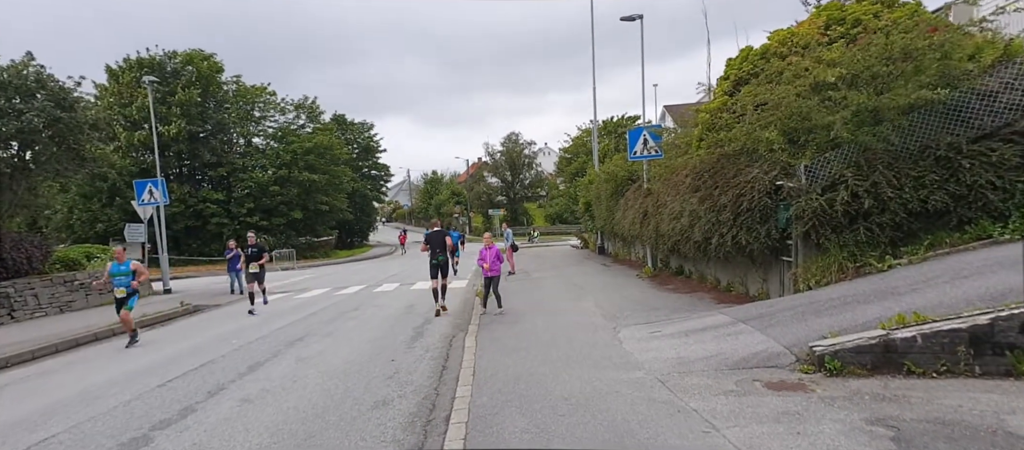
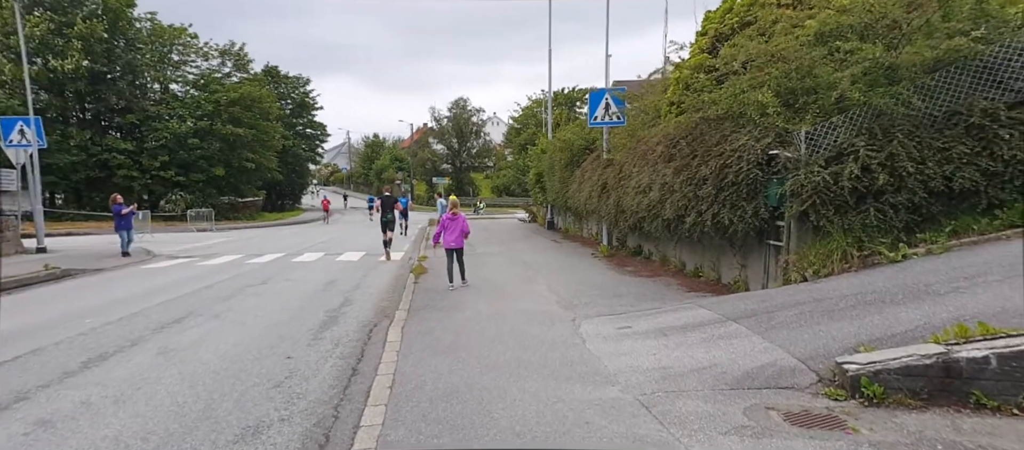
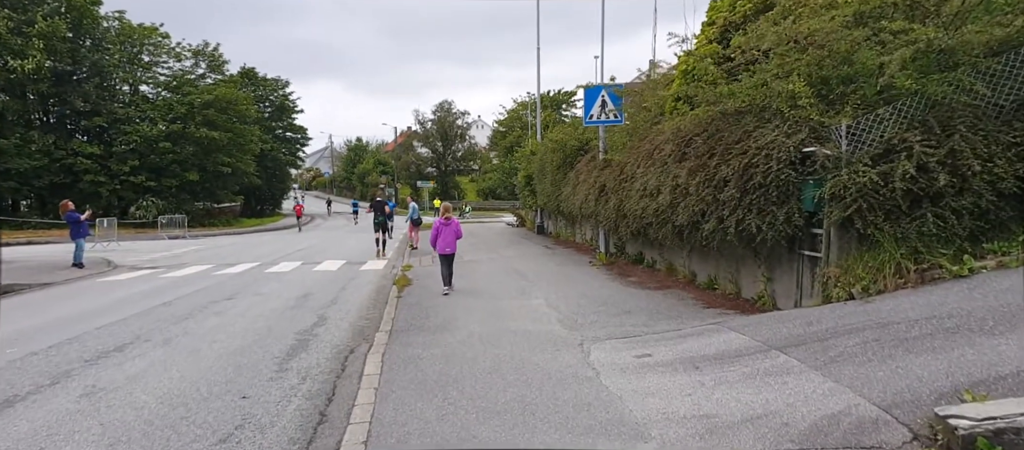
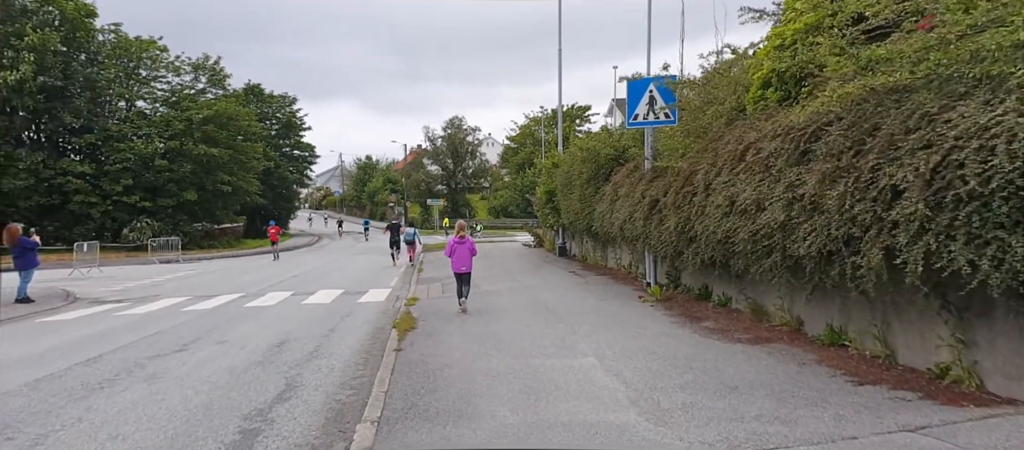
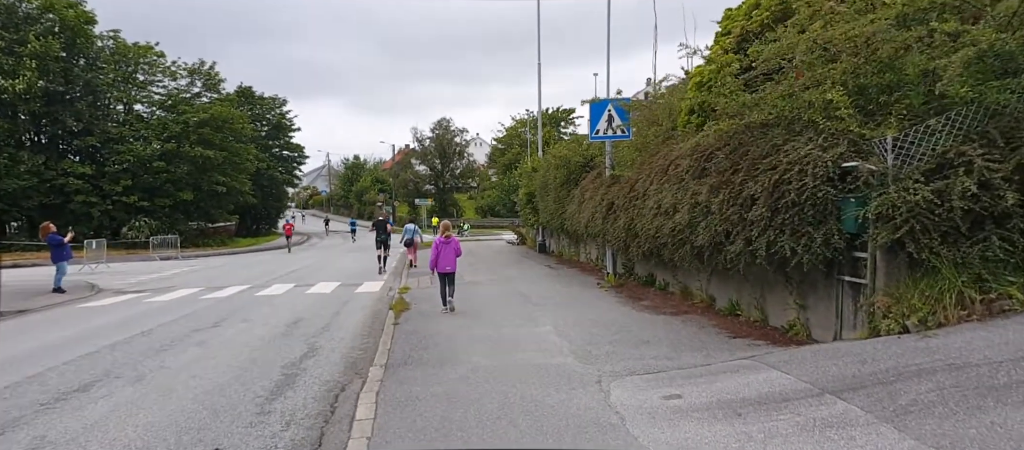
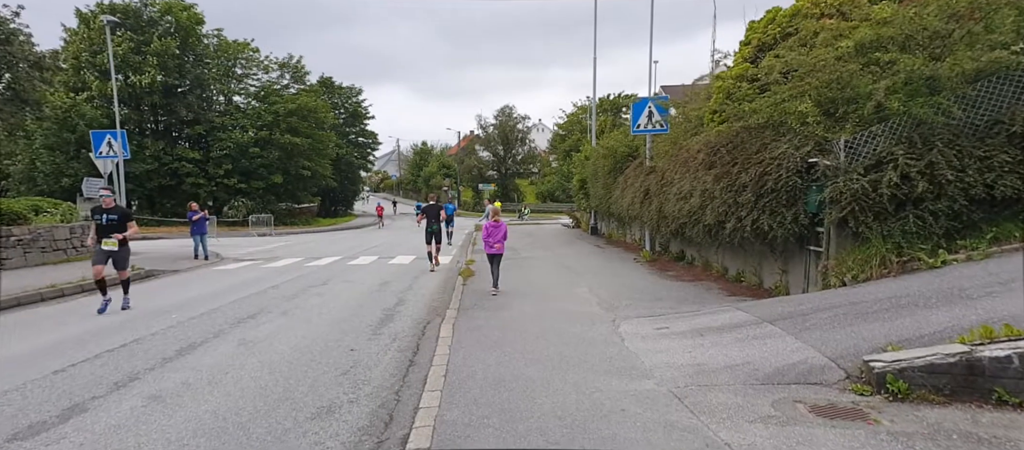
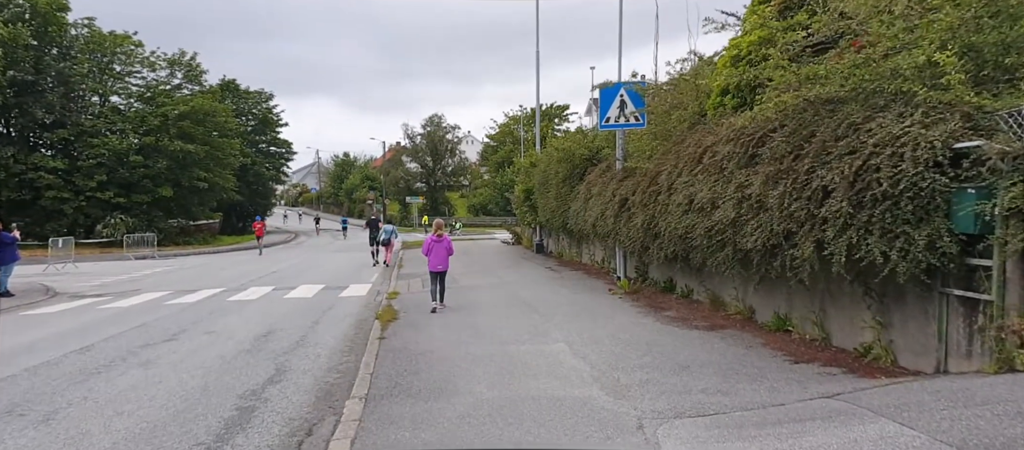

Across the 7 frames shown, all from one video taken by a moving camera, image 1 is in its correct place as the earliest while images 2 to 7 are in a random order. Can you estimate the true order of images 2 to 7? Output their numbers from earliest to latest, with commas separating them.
6, 2, 3, 5, 7, 4
